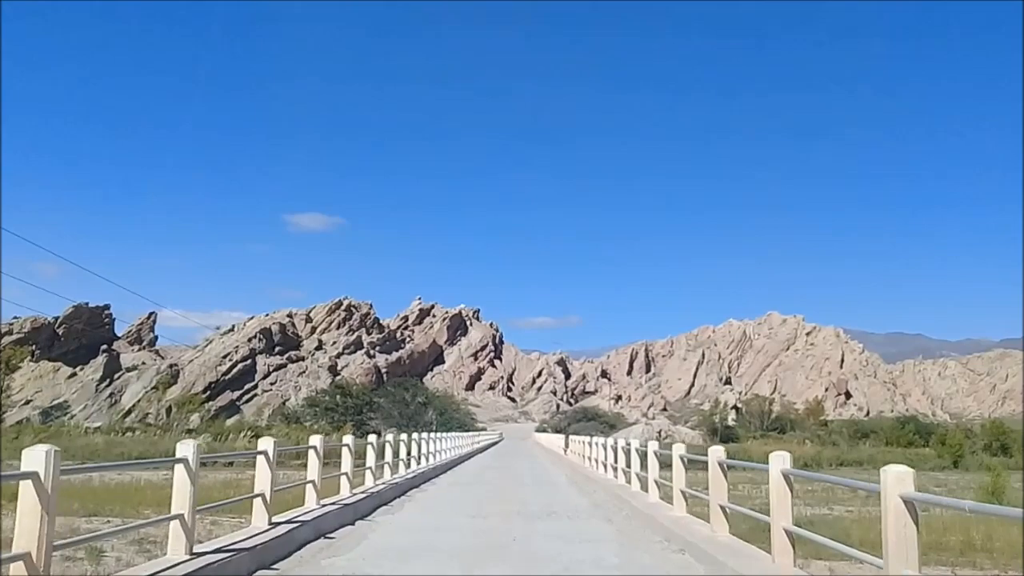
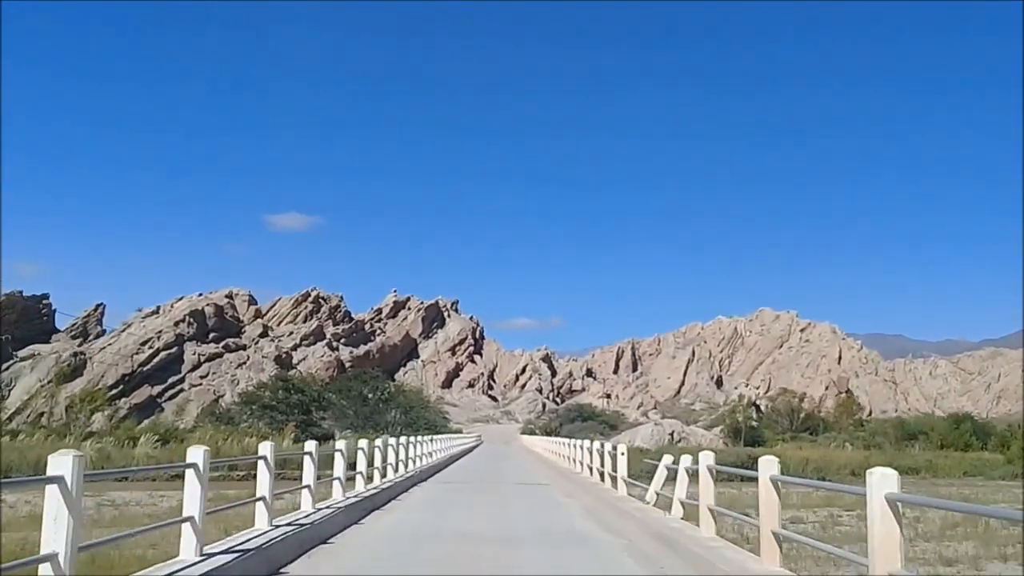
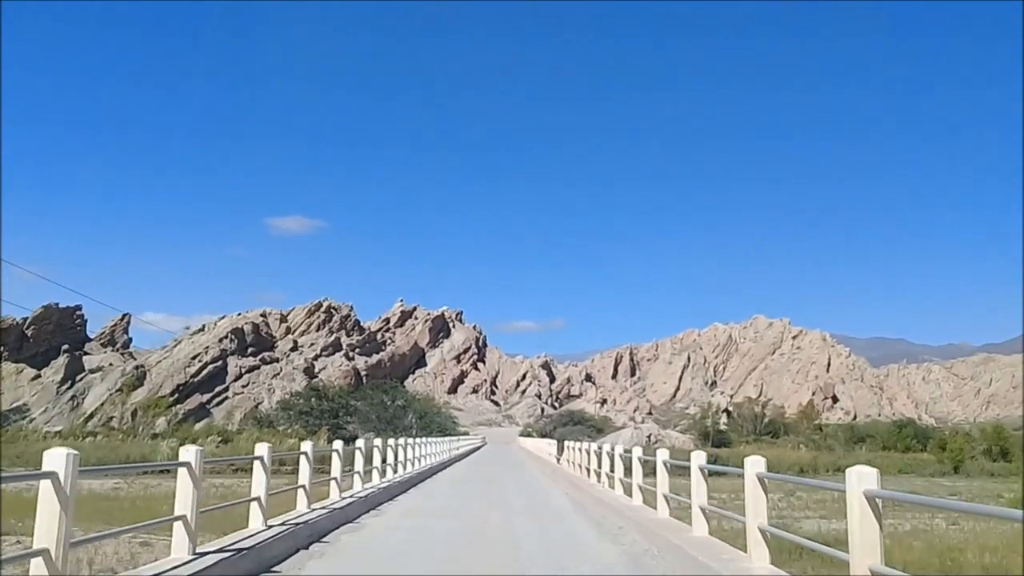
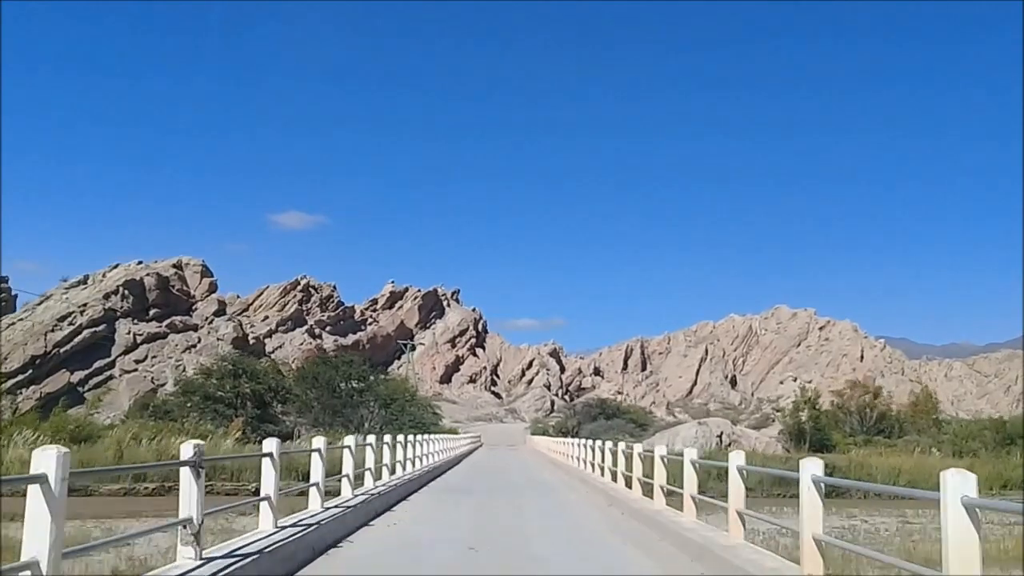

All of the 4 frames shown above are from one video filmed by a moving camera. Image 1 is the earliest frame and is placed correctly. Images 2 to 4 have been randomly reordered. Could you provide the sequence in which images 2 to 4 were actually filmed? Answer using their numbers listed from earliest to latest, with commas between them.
3, 2, 4
